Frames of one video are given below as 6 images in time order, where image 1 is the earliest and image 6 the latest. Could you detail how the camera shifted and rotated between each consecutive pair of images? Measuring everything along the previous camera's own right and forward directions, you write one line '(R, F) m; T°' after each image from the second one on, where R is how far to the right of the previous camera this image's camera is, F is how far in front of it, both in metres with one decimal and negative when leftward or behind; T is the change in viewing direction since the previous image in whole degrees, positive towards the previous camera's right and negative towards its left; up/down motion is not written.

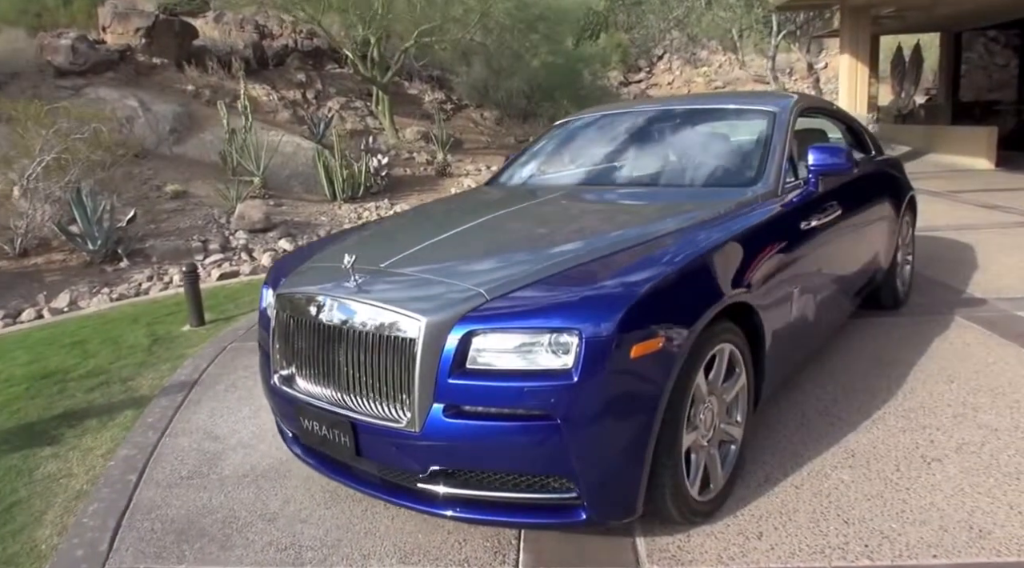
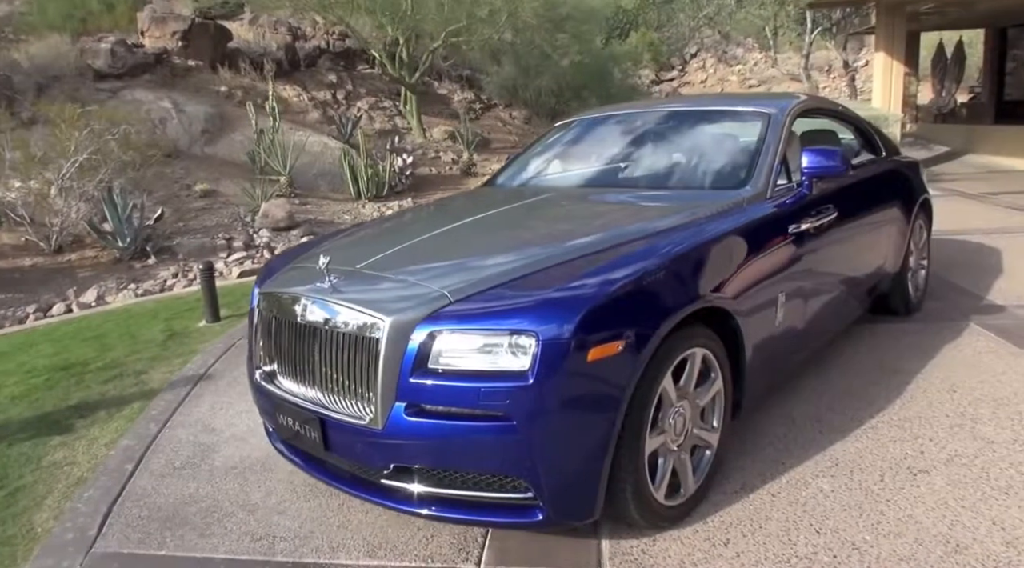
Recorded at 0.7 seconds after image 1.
(+0.3, 0.0) m; -3°
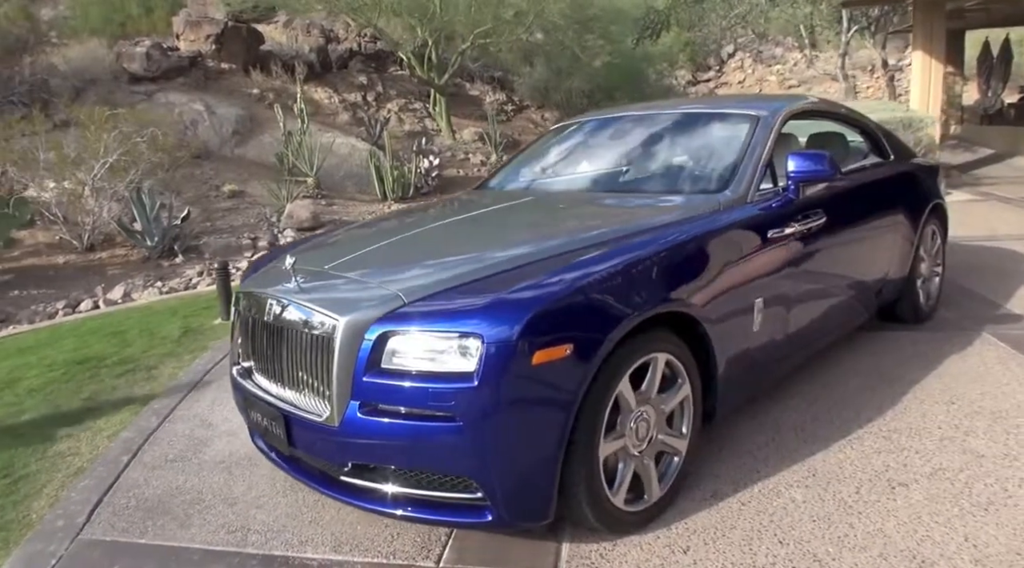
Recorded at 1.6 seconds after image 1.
(+0.3, 0.0) m; -3°
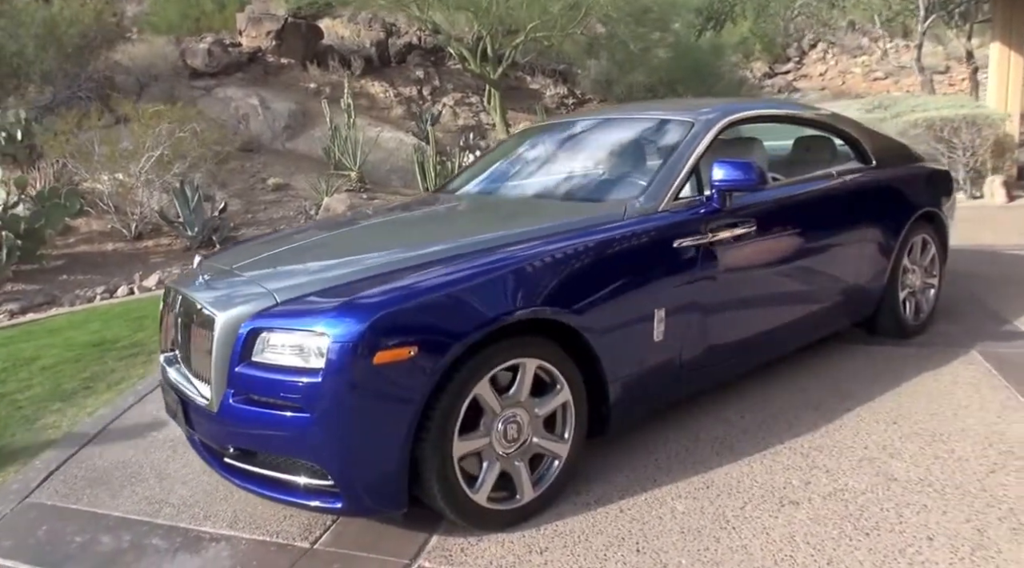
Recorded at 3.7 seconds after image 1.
(+0.8, 0.0) m; -7°
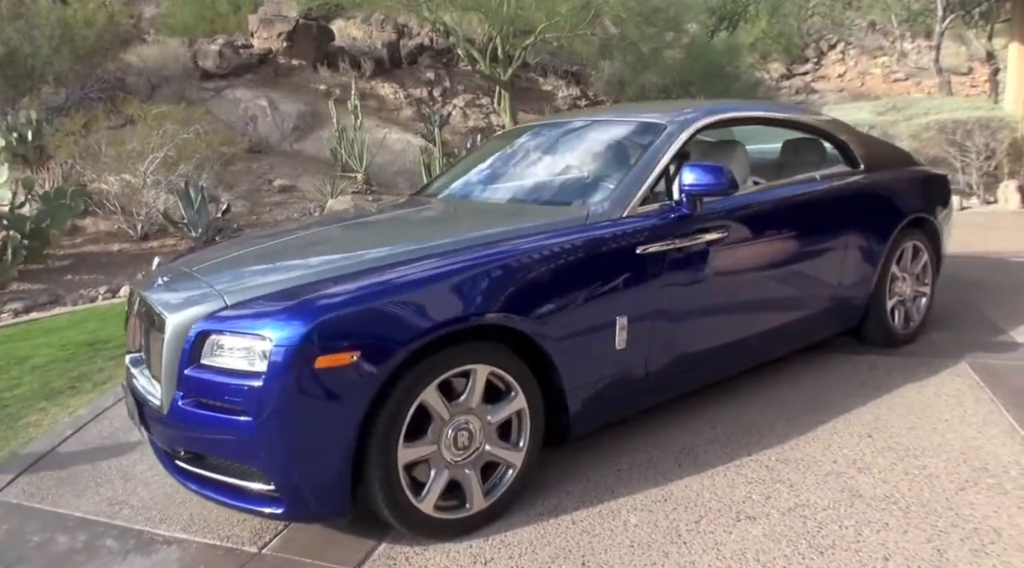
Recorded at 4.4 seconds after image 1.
(+0.3, 0.0) m; -2°
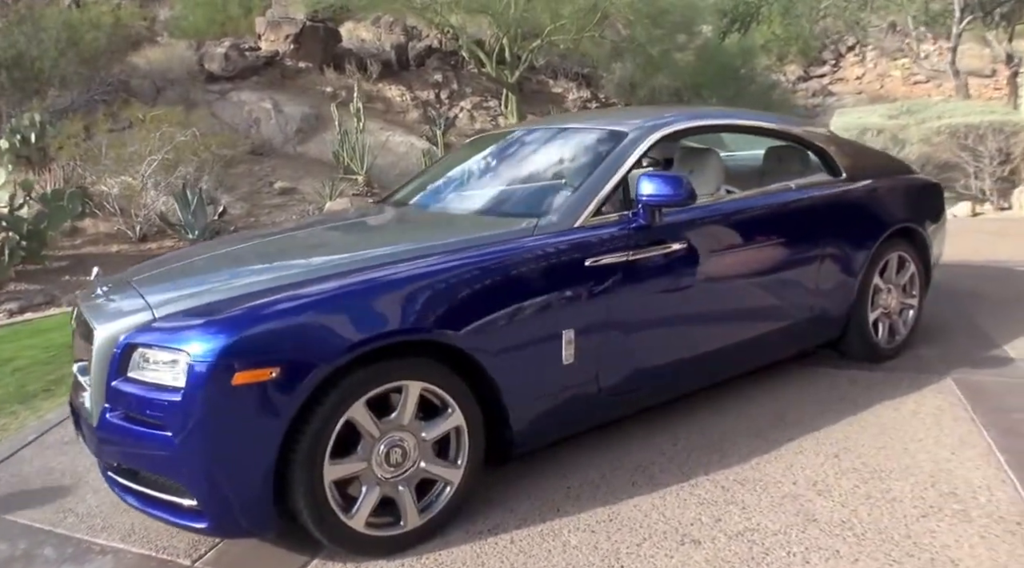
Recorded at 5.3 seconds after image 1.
(+0.3, +0.1) m; -2°
